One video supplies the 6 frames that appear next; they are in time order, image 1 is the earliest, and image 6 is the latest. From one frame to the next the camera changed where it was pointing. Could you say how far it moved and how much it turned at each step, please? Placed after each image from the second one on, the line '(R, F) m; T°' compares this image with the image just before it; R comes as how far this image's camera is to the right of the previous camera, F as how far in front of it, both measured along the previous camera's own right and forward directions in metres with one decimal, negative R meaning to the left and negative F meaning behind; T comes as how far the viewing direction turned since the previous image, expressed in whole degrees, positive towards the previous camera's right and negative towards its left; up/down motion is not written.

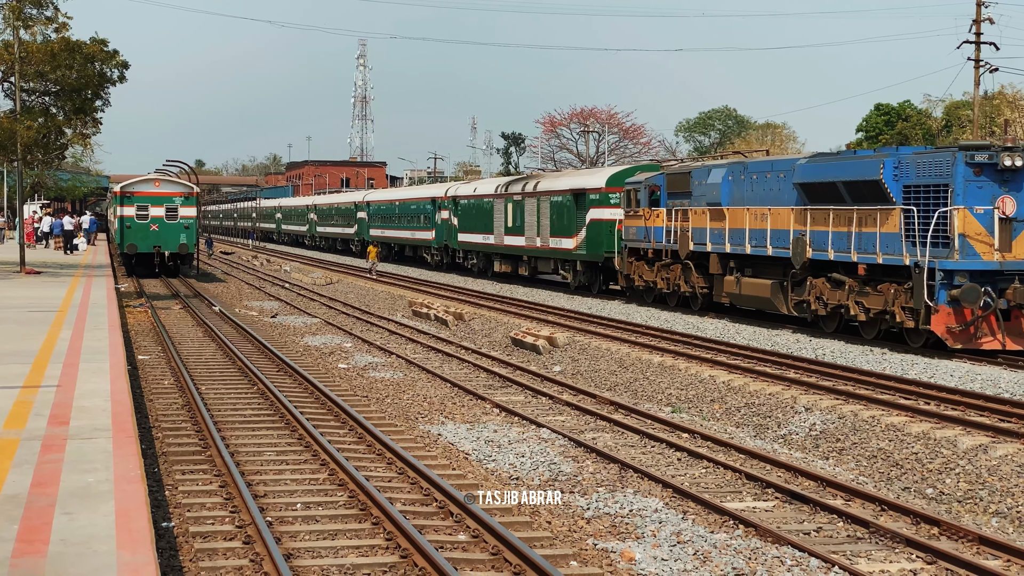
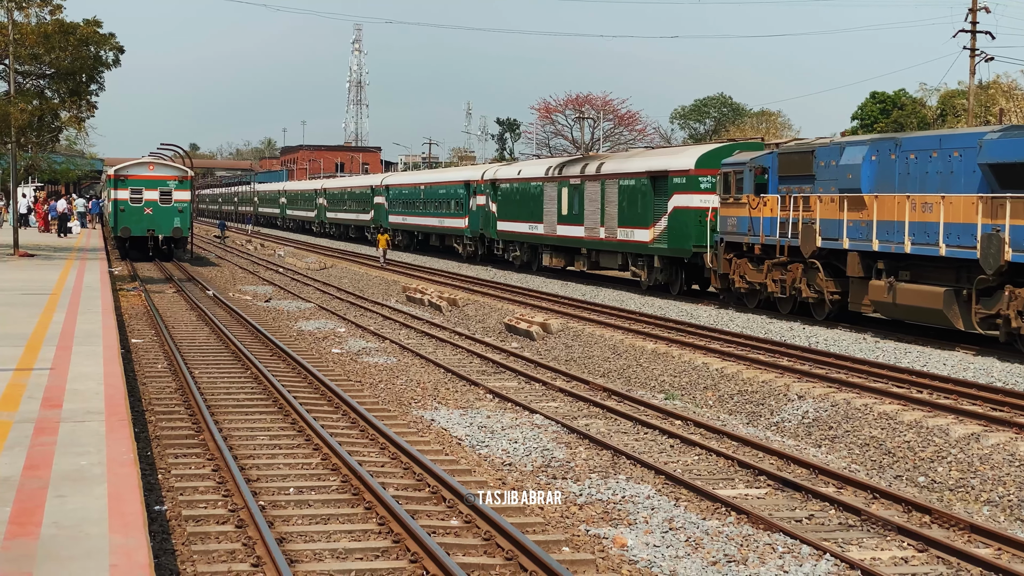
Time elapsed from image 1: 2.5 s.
(0.0, 0.0) m; 0°
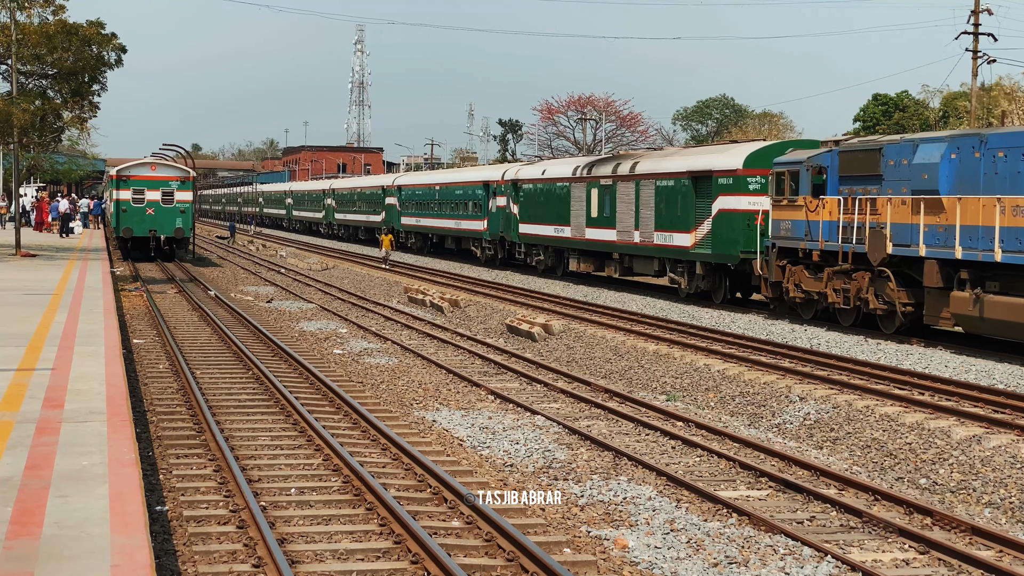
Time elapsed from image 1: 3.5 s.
(0.0, 0.0) m; 0°
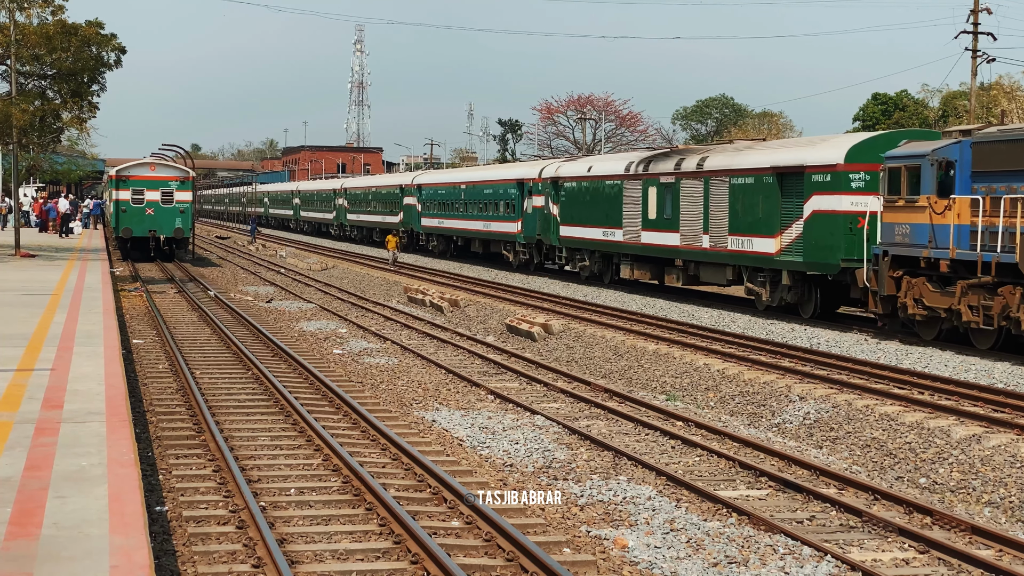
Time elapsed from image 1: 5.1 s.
(0.0, 0.0) m; 0°
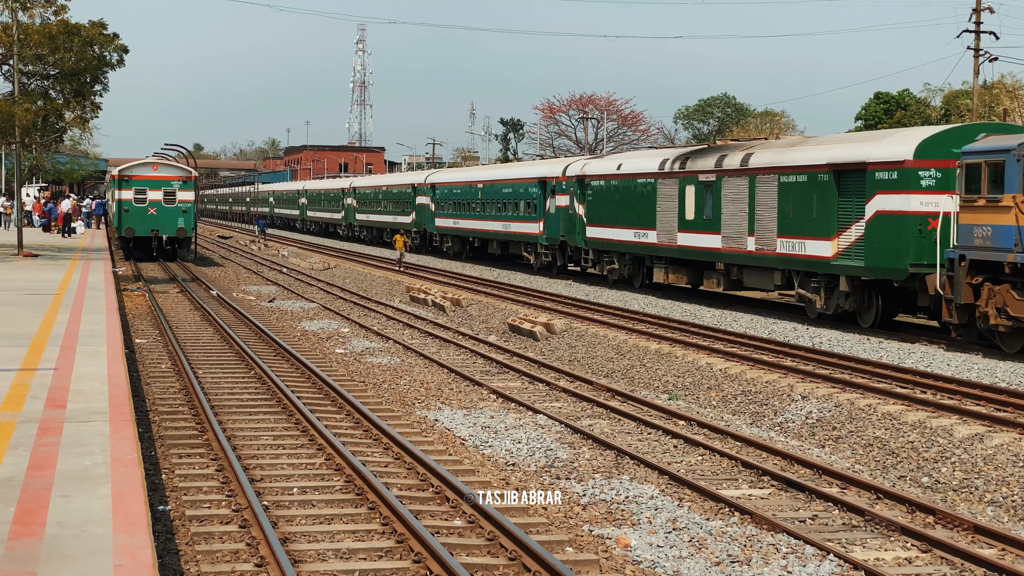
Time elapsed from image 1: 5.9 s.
(0.0, 0.0) m; 0°
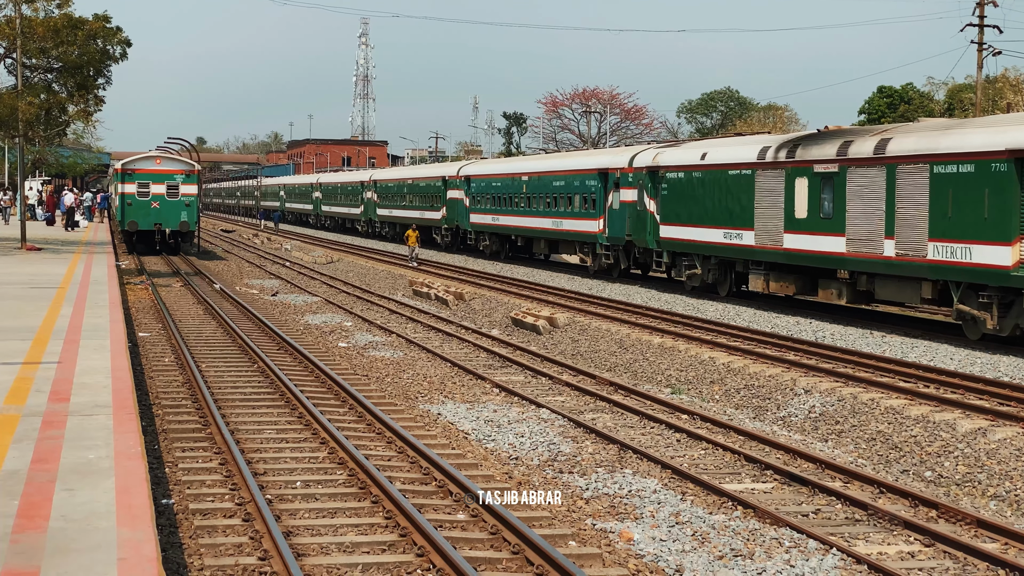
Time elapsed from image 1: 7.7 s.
(0.0, 0.0) m; 0°
